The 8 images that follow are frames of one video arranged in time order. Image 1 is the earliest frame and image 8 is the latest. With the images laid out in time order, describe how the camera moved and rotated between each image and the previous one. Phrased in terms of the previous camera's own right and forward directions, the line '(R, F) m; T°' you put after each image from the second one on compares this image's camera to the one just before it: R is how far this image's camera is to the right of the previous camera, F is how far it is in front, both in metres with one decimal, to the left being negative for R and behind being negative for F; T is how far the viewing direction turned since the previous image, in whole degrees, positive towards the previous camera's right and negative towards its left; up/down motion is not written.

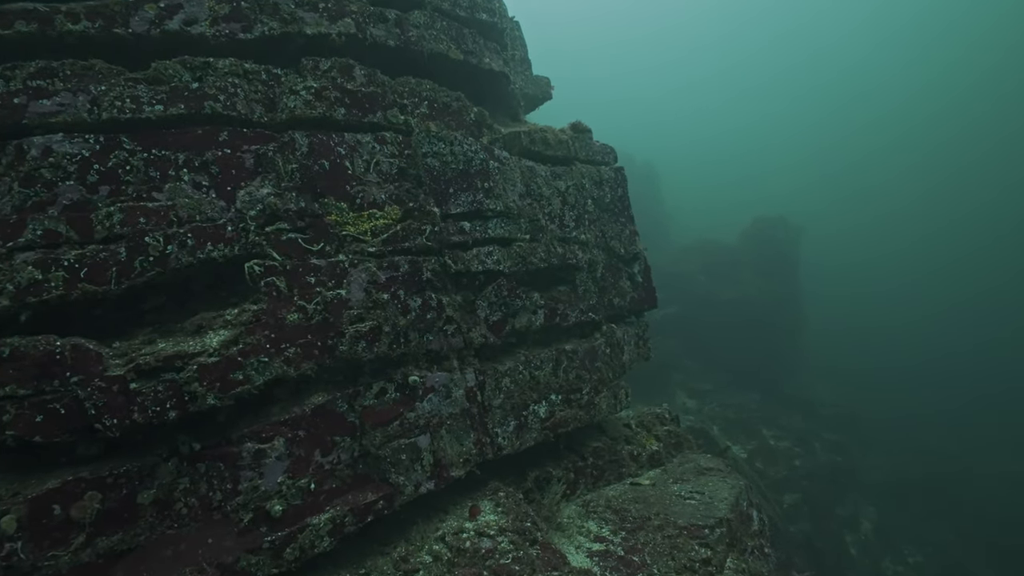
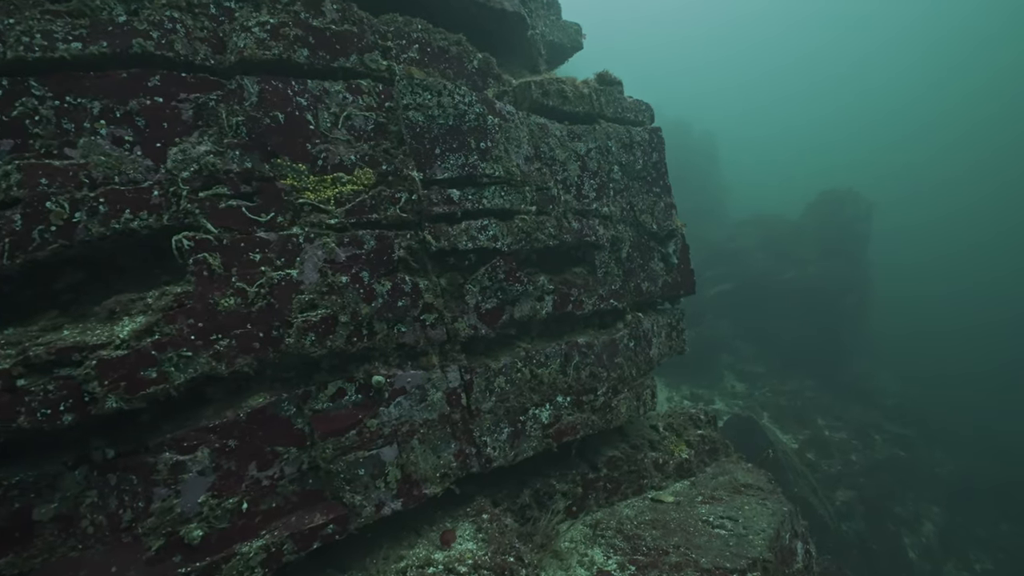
(+0.4, +0.8) m; -5°
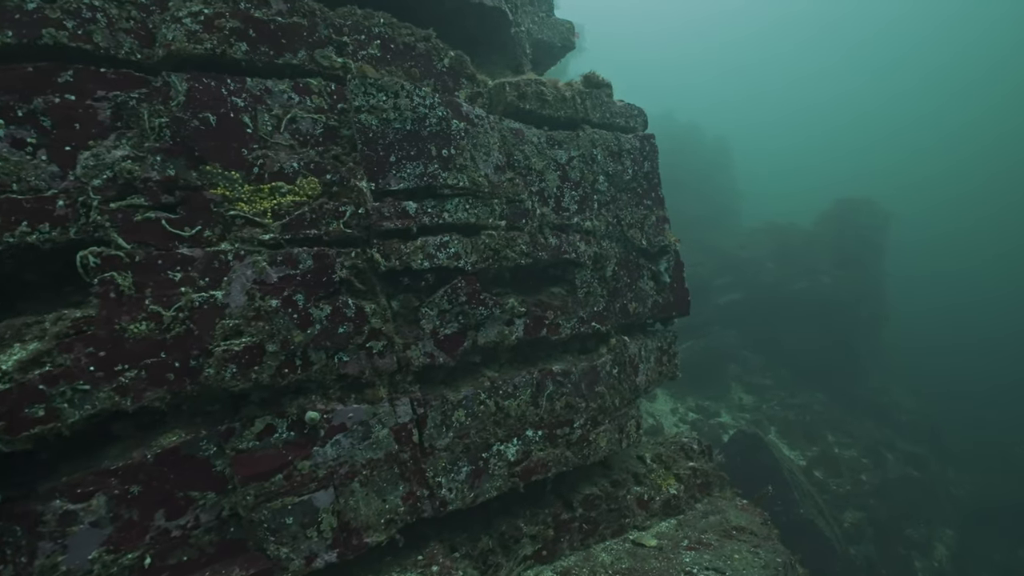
(+0.3, +0.4) m; -1°
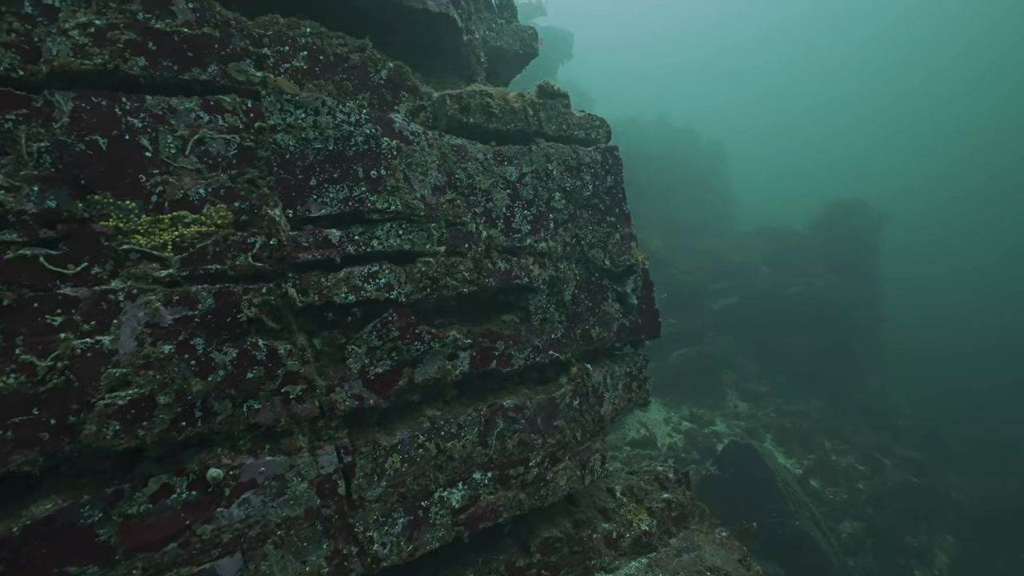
(+0.3, +0.3) m; 0°
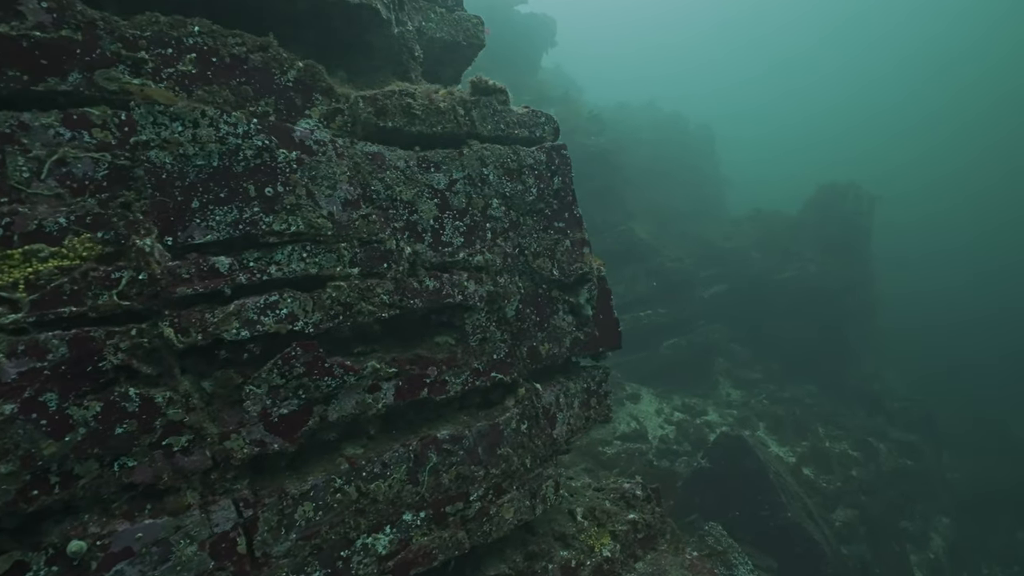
(+0.4, +0.3) m; 0°
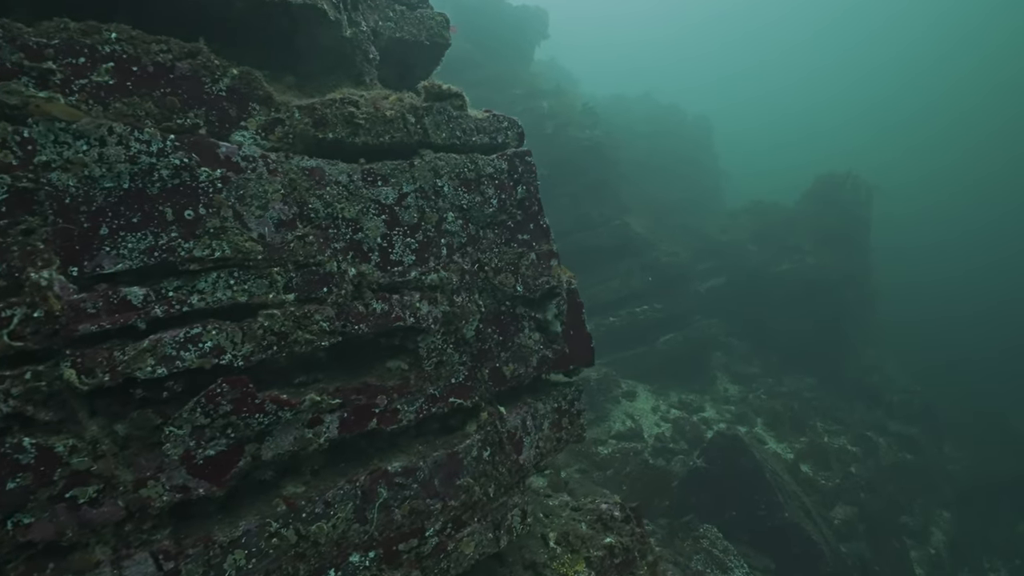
(+0.3, +0.2) m; 0°
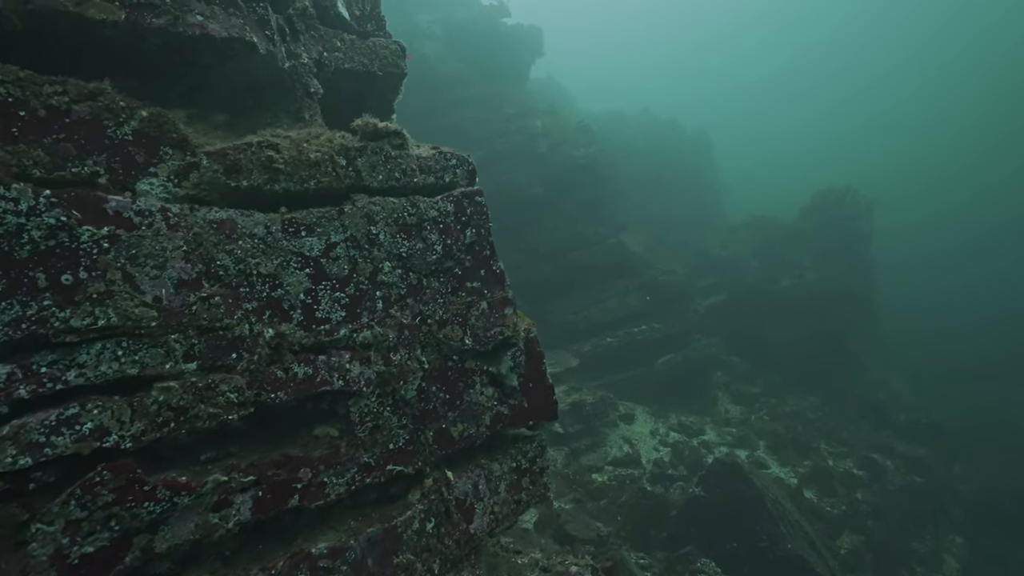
(+0.3, +0.3) m; -1°
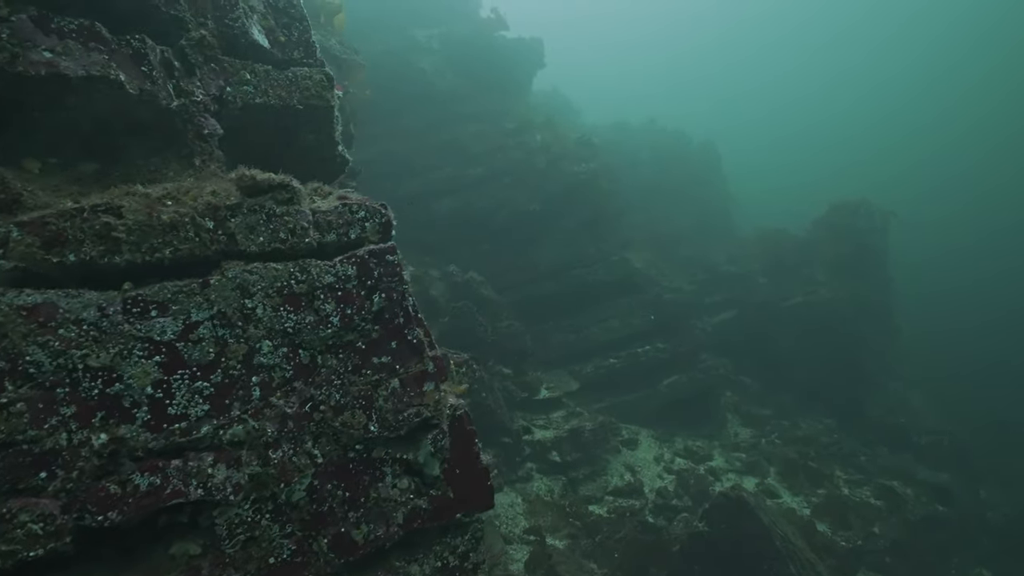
(+0.5, +0.5) m; -2°
